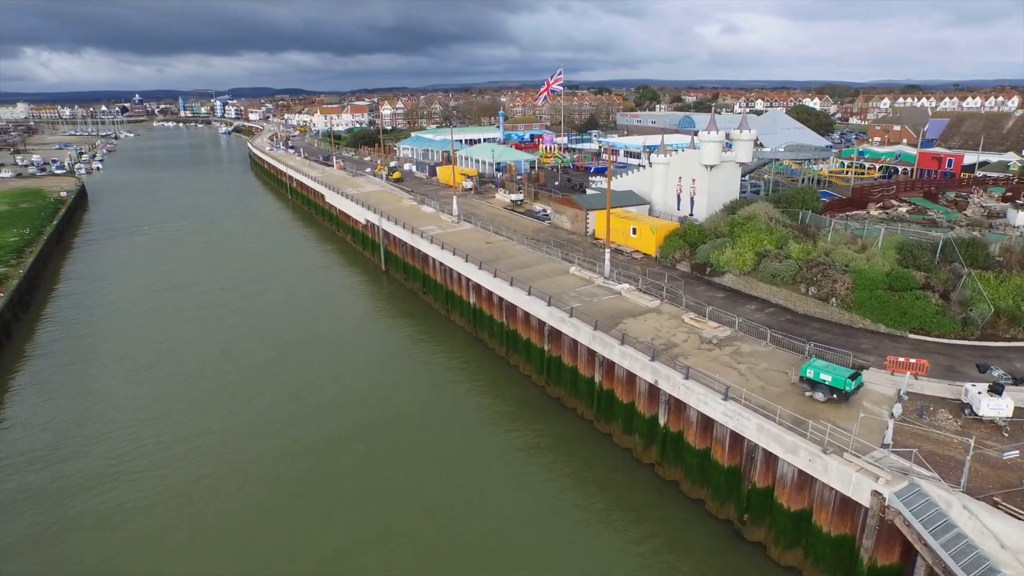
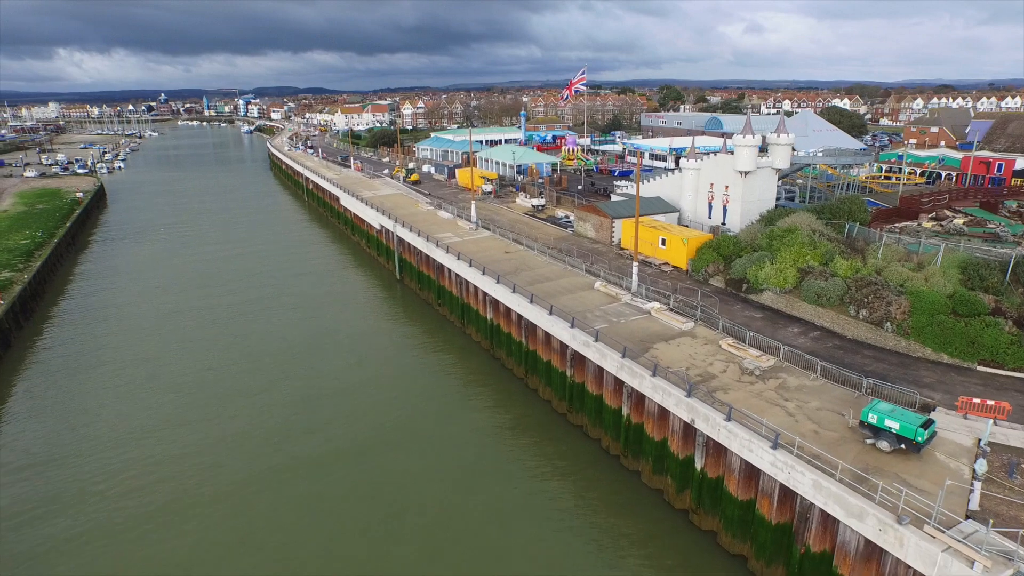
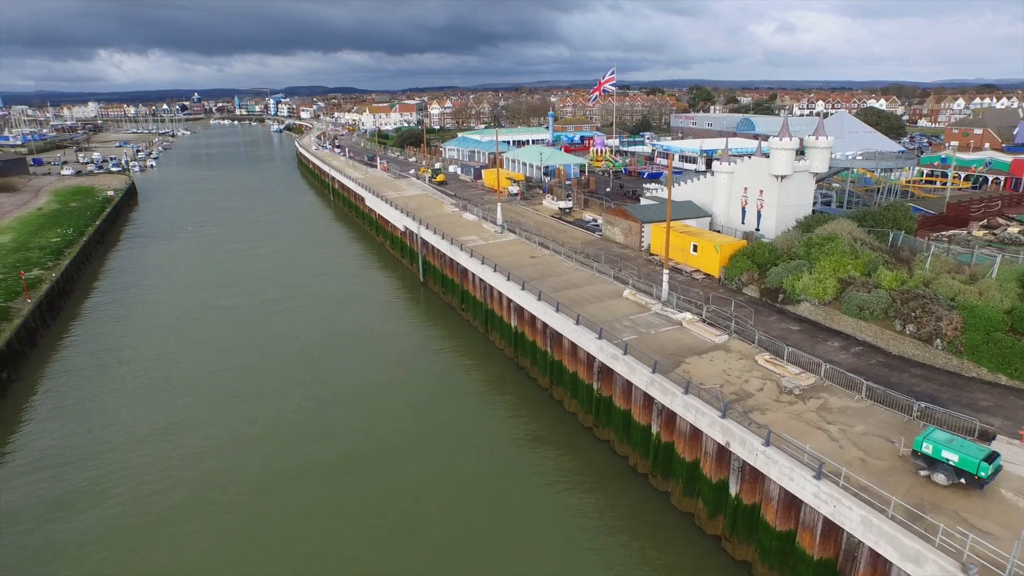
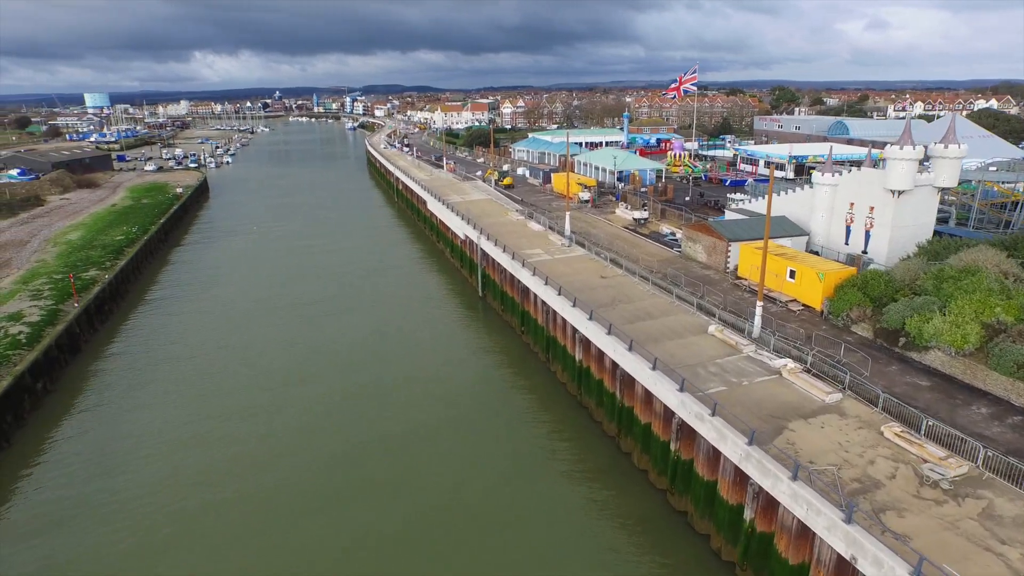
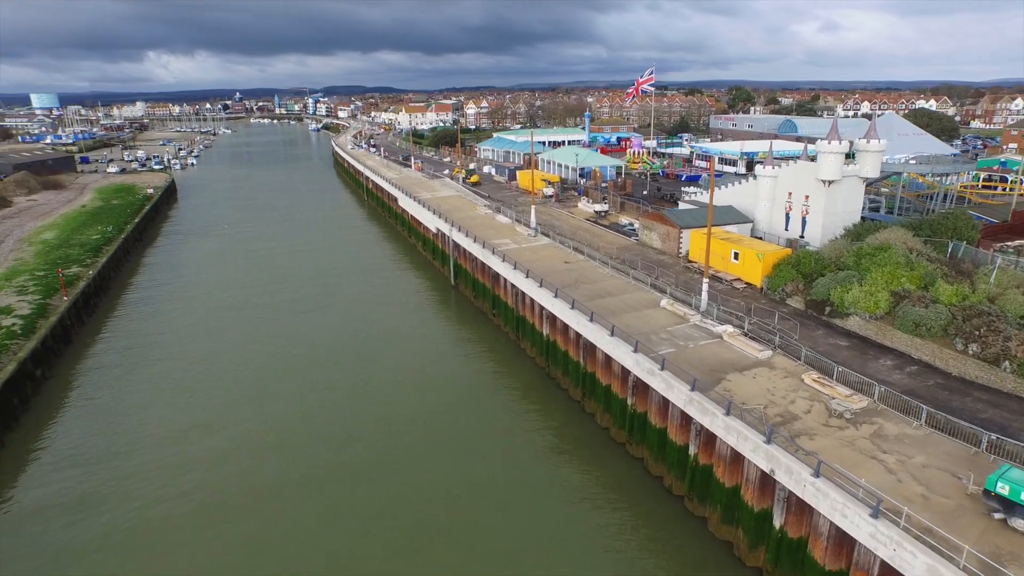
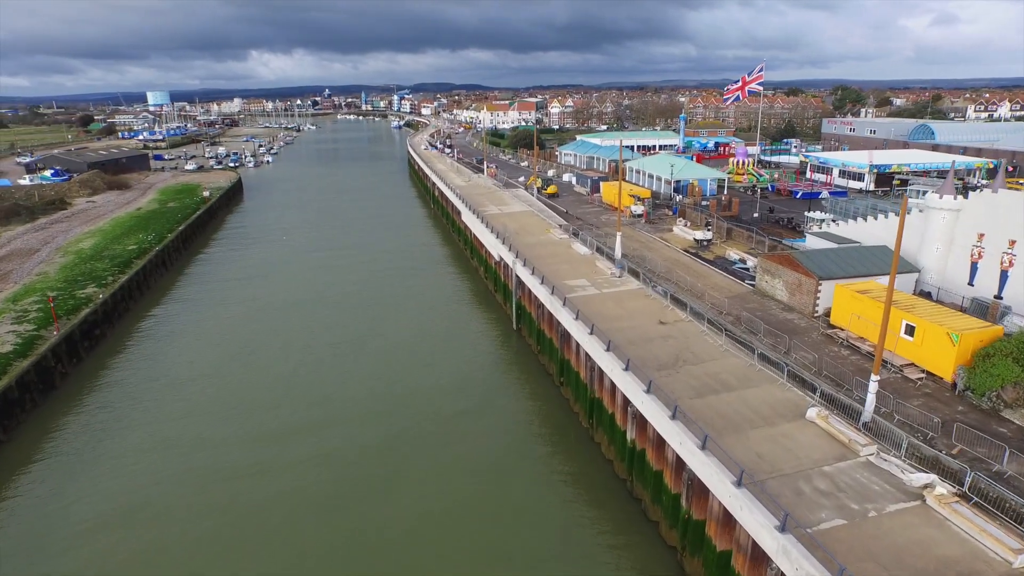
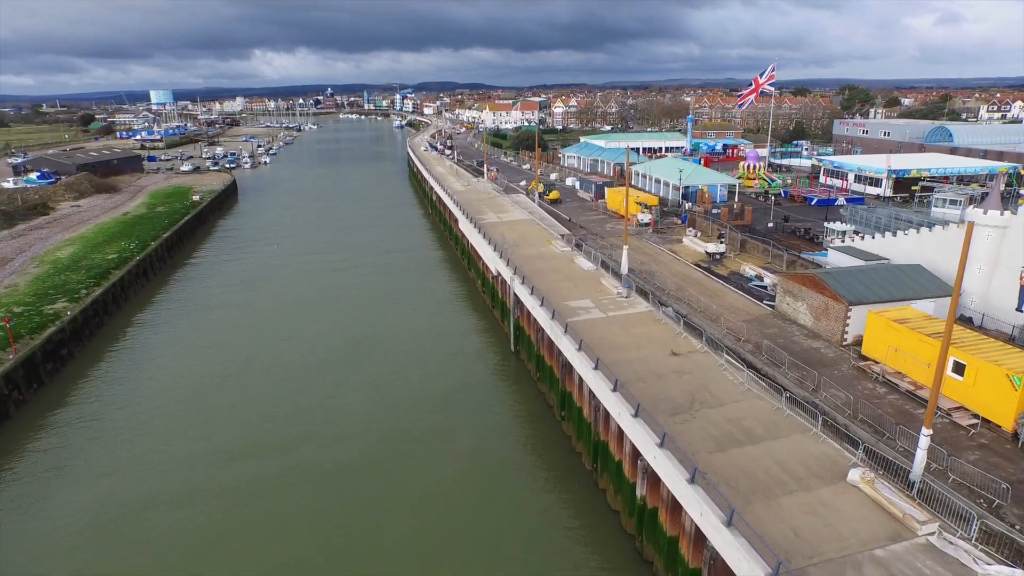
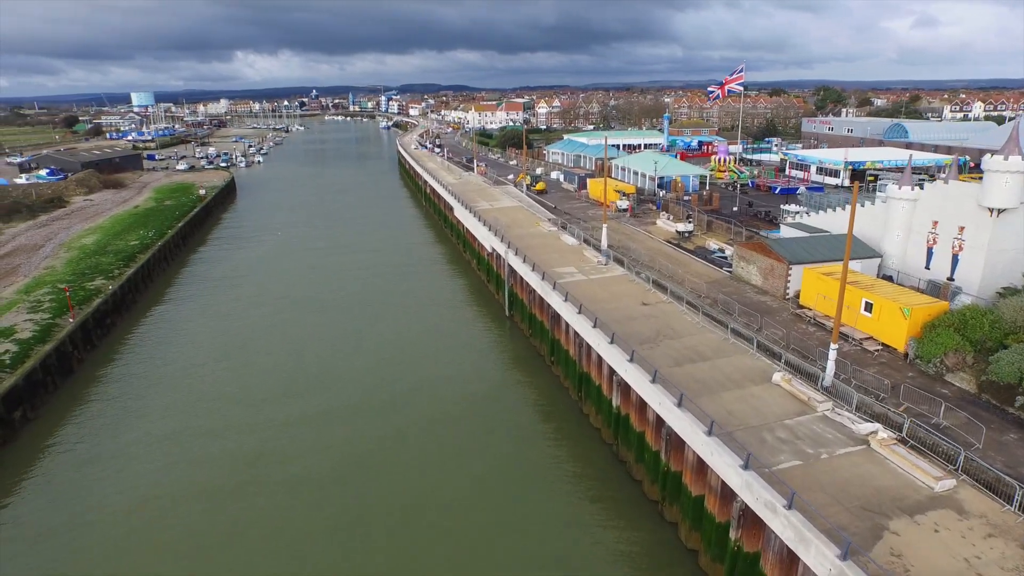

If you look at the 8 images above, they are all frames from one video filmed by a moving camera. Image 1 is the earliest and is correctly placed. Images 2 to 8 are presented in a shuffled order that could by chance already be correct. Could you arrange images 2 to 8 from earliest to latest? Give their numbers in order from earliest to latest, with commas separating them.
2, 3, 5, 4, 8, 6, 7
